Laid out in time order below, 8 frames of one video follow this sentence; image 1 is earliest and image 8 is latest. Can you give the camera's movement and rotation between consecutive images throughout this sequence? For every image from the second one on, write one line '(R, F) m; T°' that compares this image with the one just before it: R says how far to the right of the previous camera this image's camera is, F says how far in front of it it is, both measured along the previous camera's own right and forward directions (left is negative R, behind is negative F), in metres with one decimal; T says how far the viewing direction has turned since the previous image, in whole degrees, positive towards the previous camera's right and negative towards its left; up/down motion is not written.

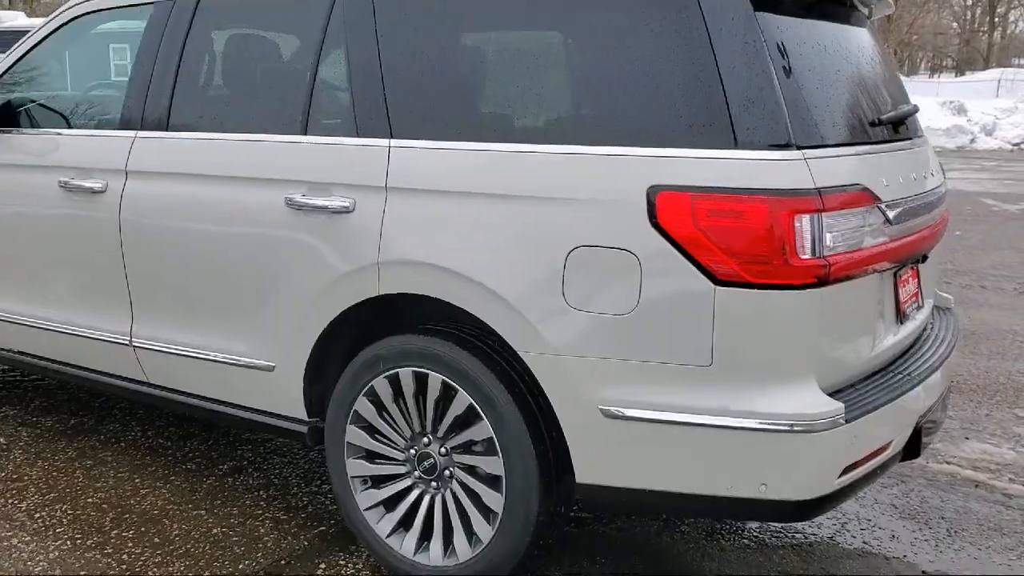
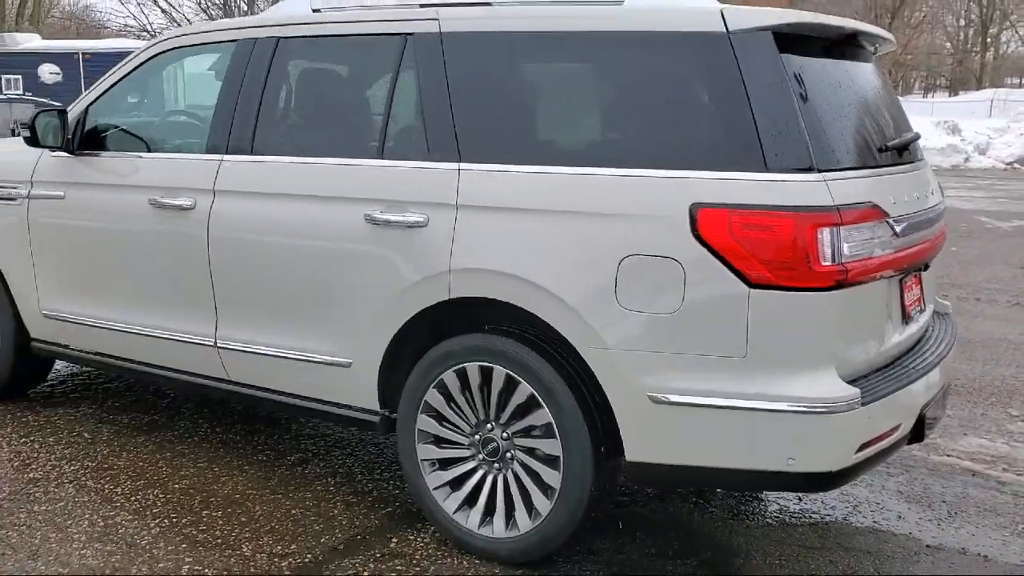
(-0.2, -0.4) m; 0°
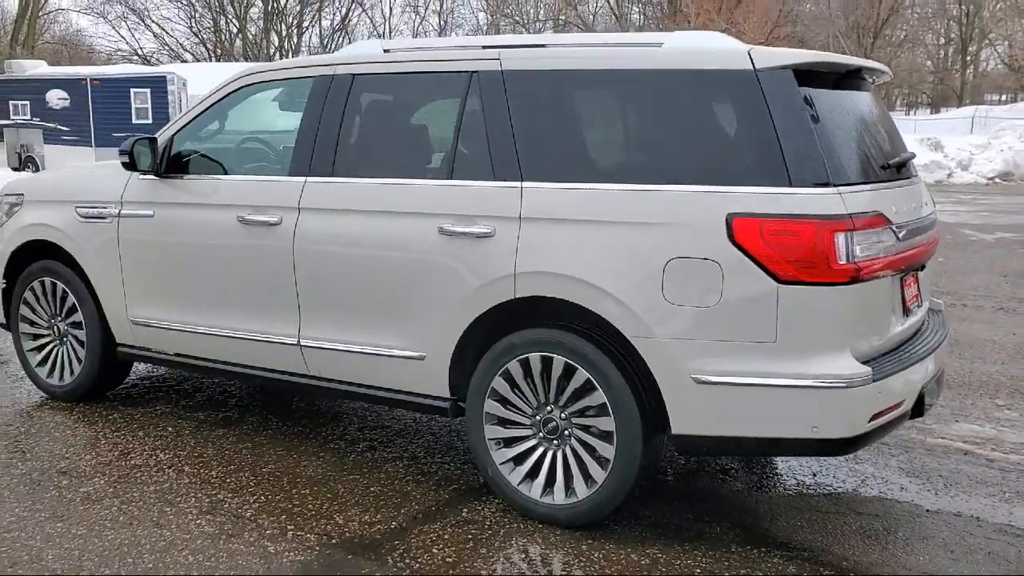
(-0.2, -0.5) m; +1°
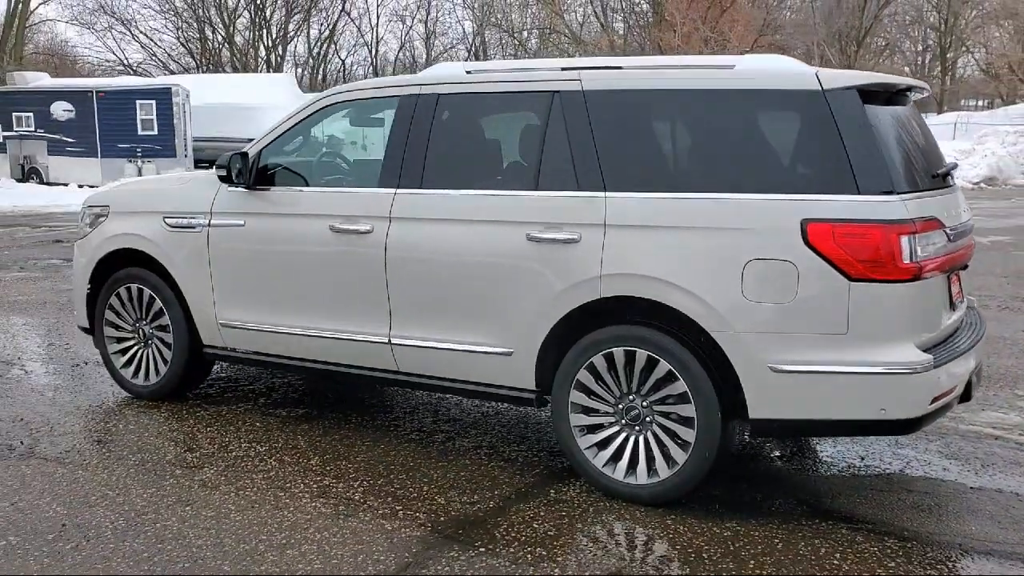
(-0.4, -0.4) m; +1°
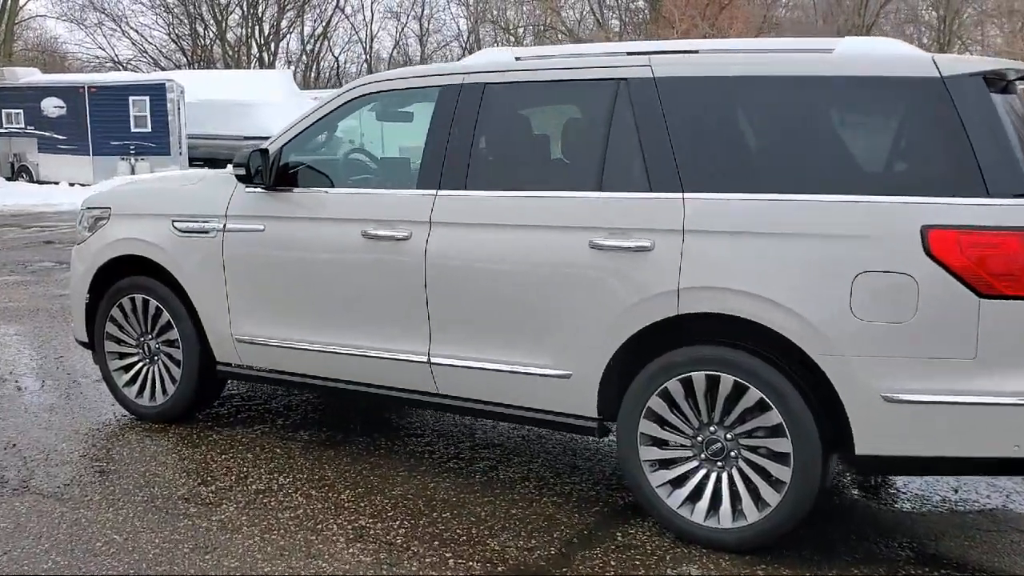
(-0.2, +0.5) m; +1°
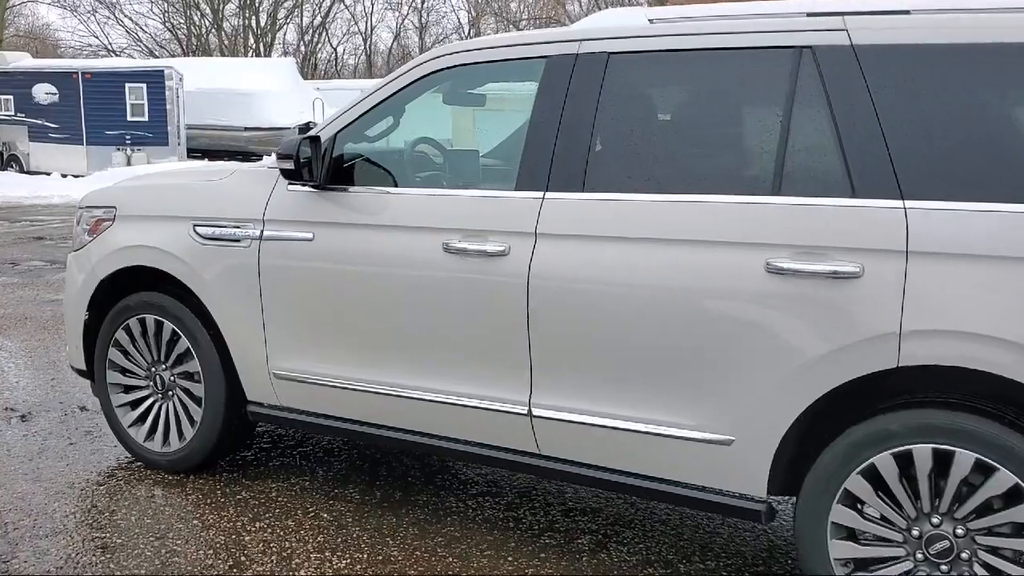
(-0.4, +0.9) m; 0°
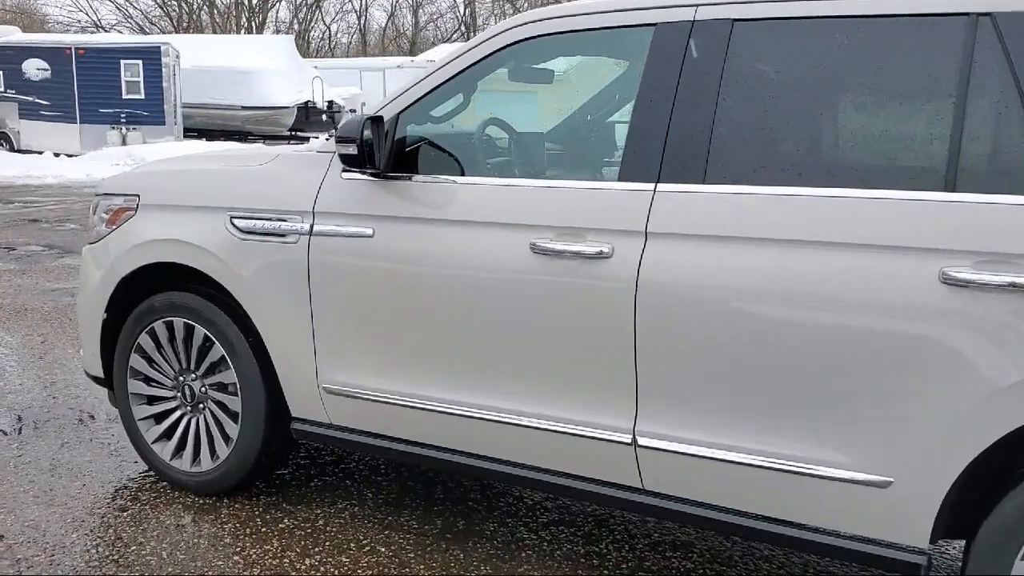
(-0.3, +0.5) m; +1°
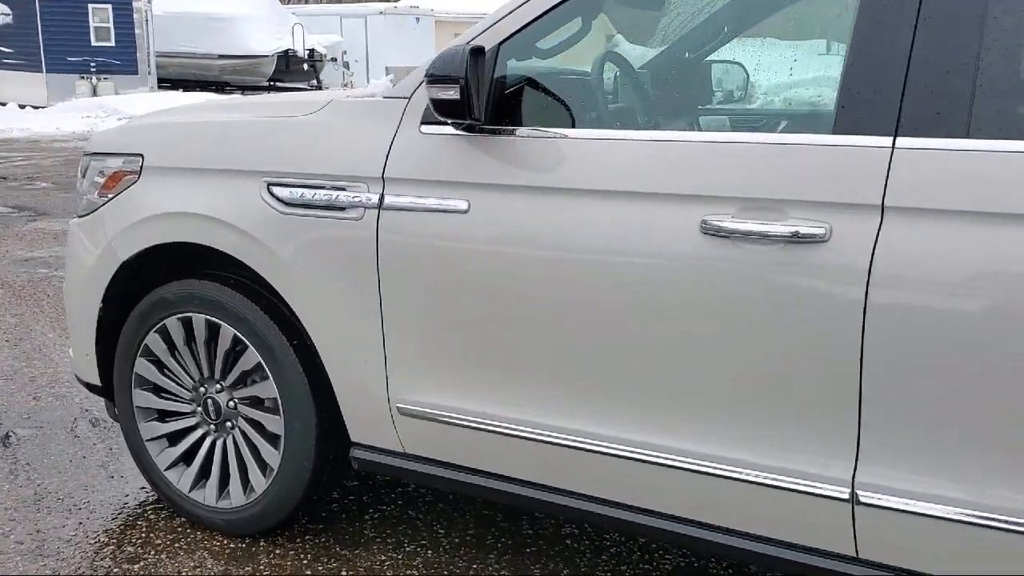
(-0.4, +0.8) m; +1°
